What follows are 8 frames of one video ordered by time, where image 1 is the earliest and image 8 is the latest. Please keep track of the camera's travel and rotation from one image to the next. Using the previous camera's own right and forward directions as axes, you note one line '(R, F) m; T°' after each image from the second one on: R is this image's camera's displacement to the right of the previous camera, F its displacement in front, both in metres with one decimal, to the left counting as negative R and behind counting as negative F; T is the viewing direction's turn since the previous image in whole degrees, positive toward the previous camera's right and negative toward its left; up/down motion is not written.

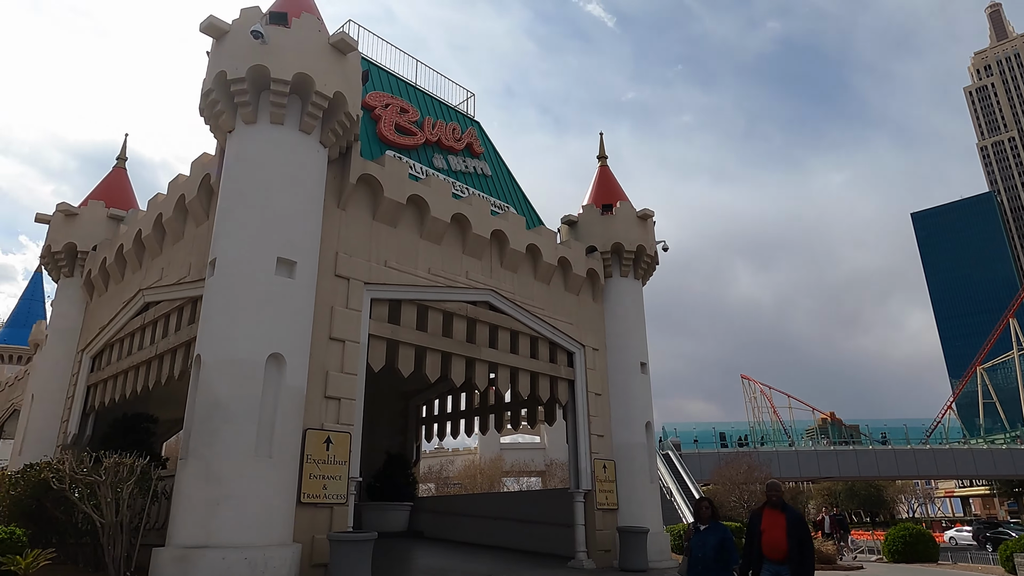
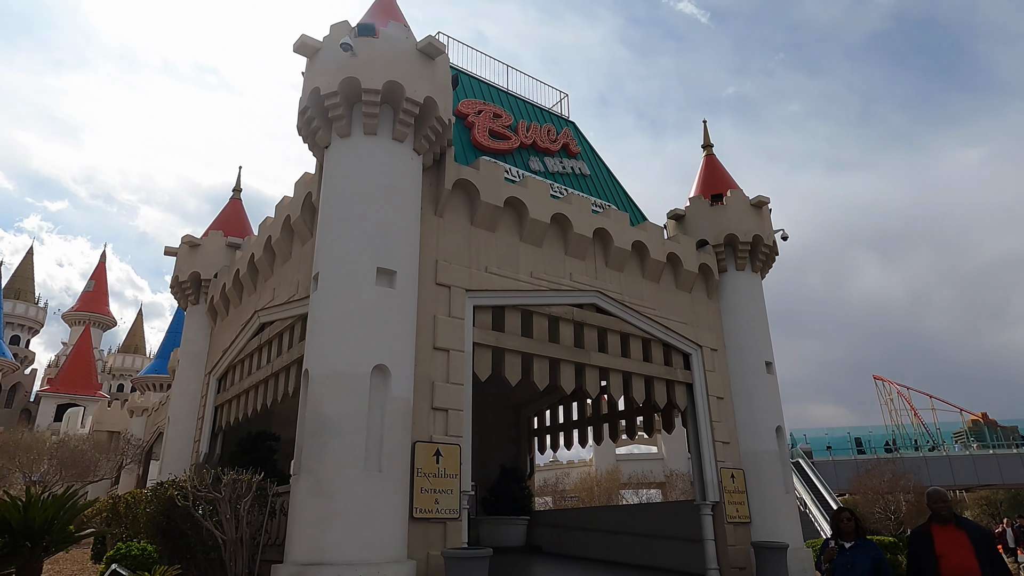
(0.0, +0.5) m; -9°
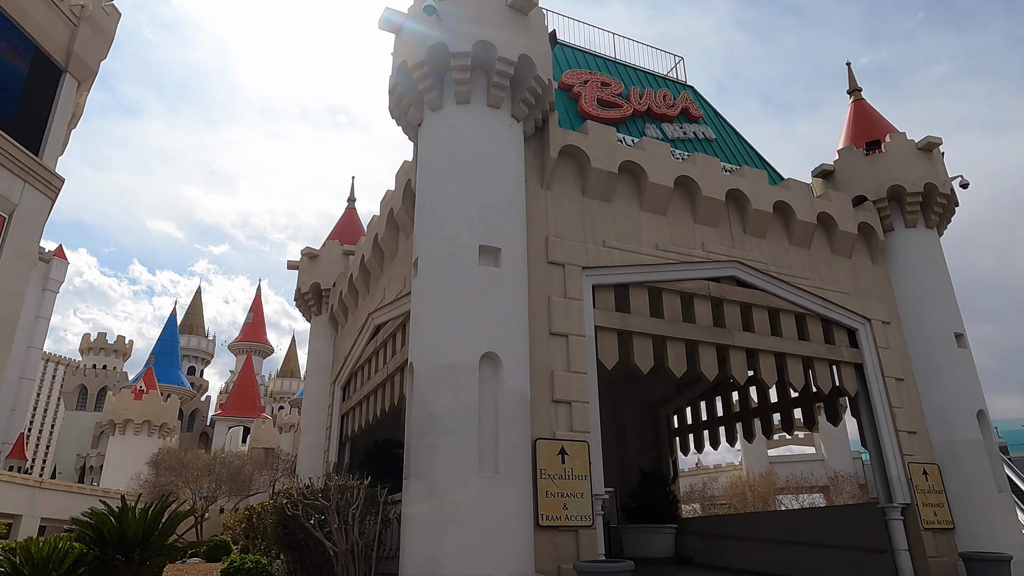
(+0.1, +1.2) m; -11°
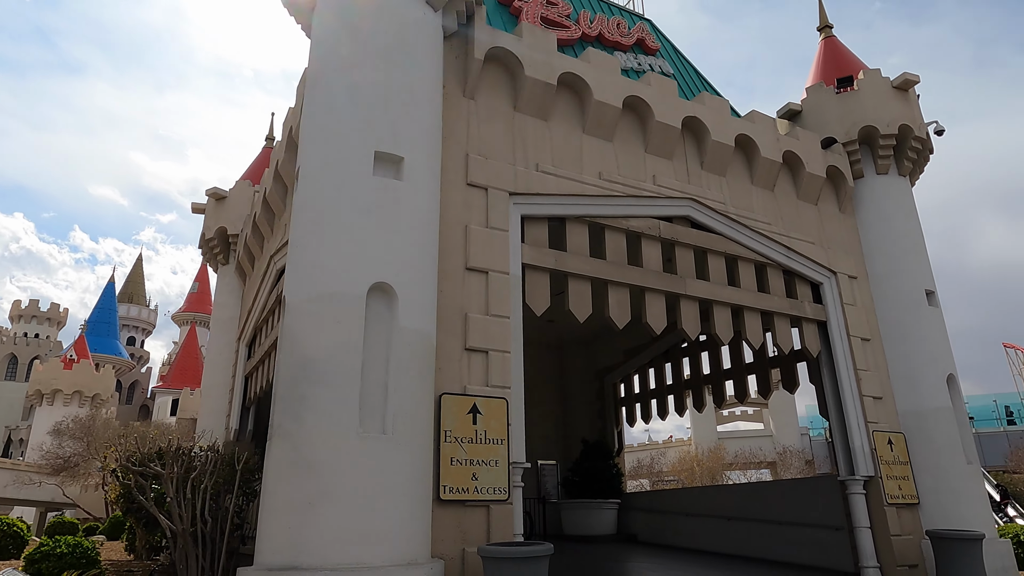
(+0.5, +1.5) m; +4°
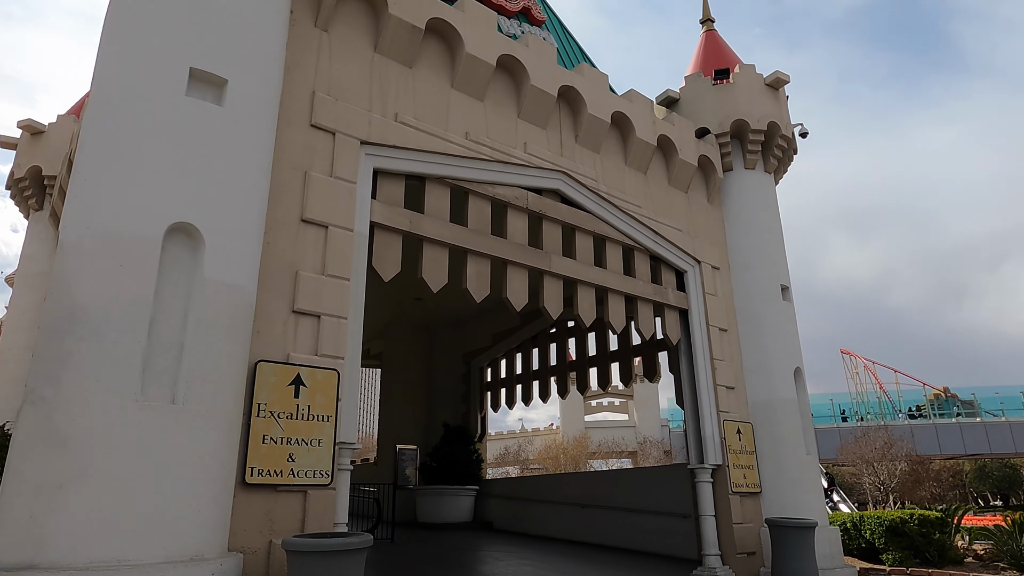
(+0.4, +0.7) m; +10°
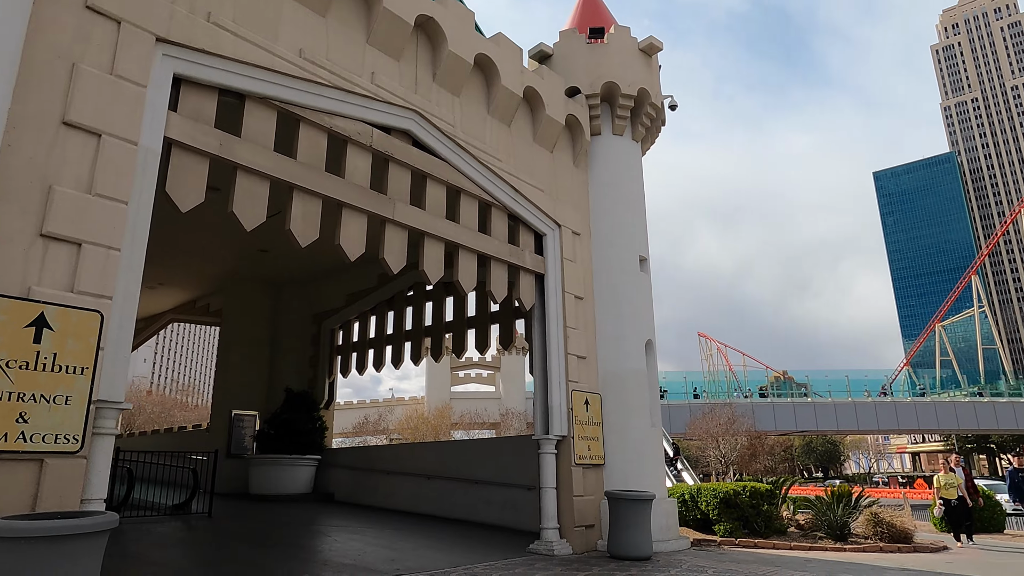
(+0.5, +0.7) m; +10°
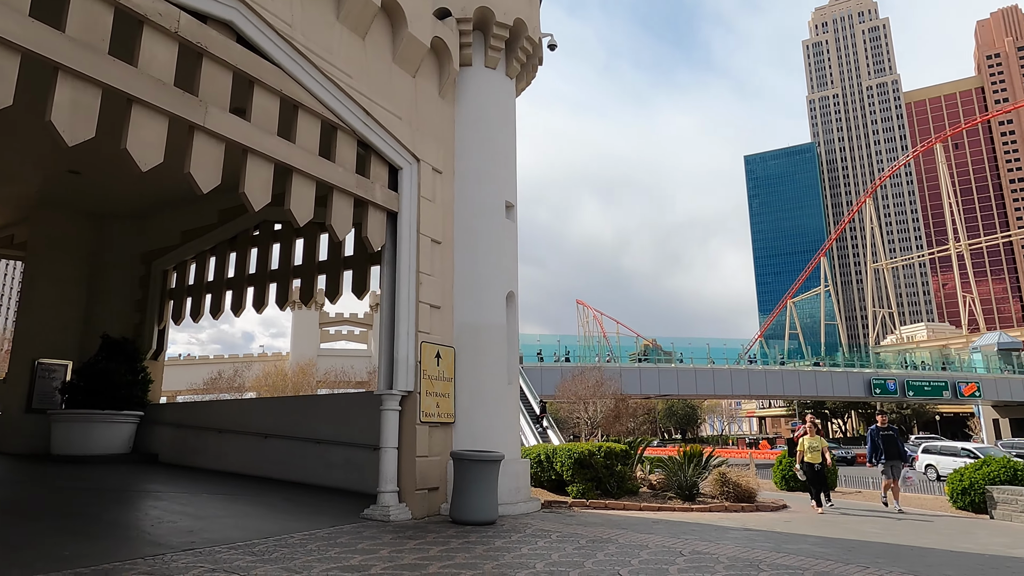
(+0.5, +0.8) m; +10°
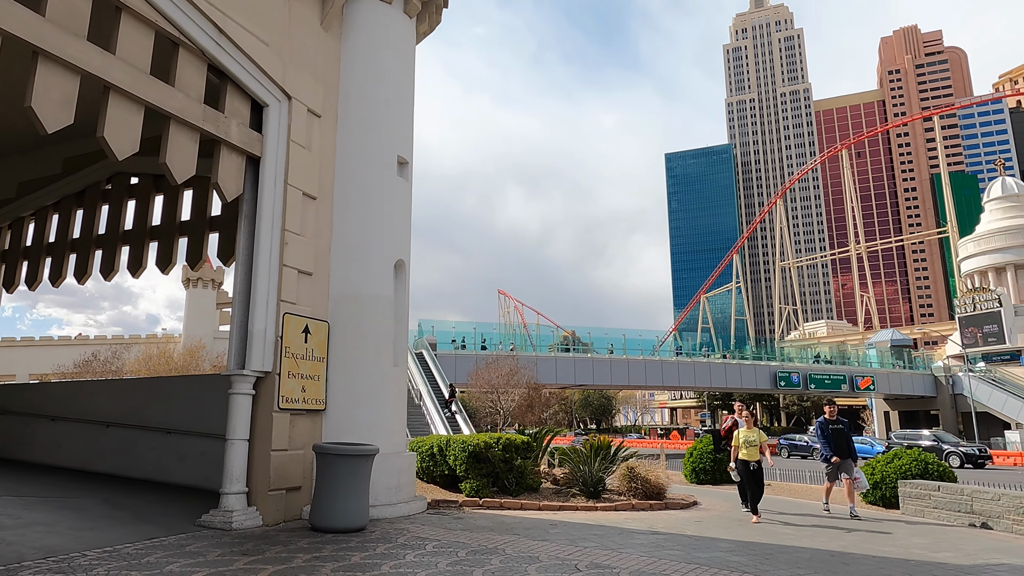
(+0.4, +1.1) m; +7°
